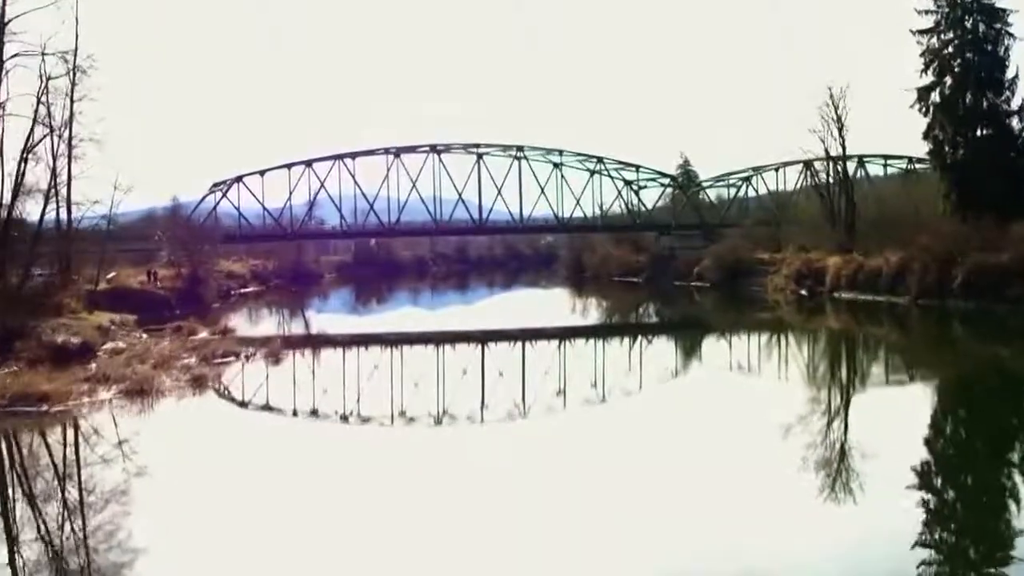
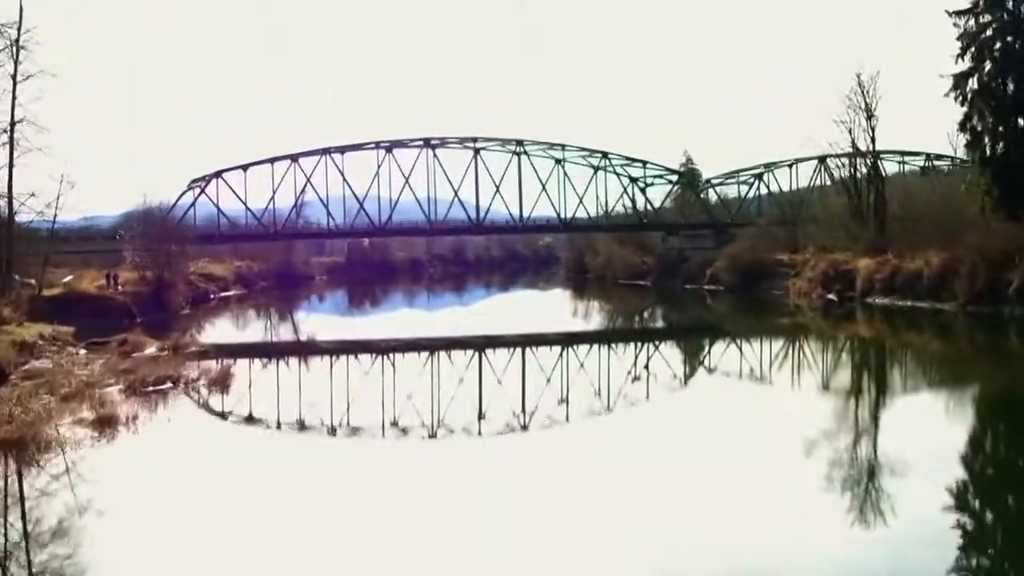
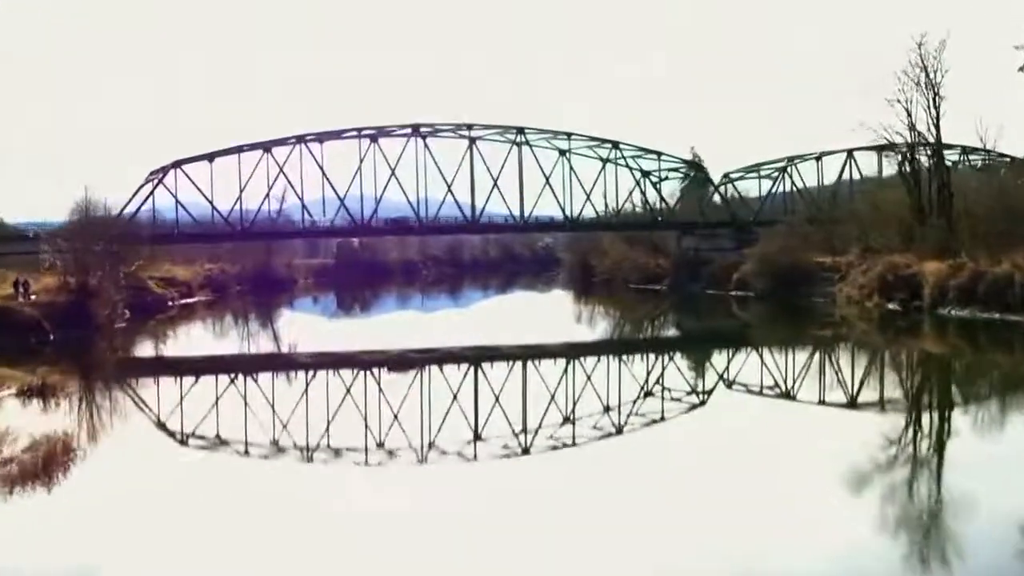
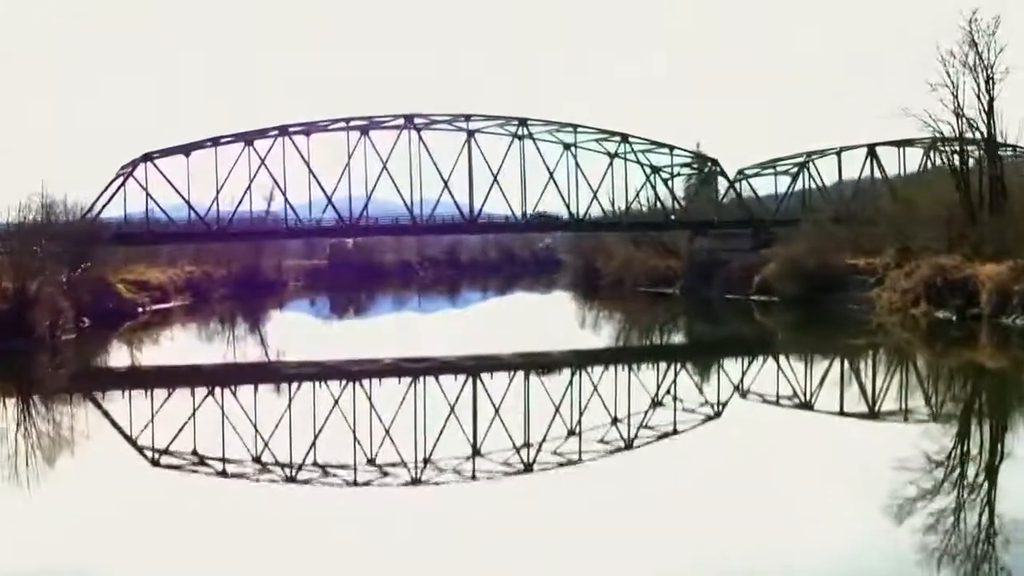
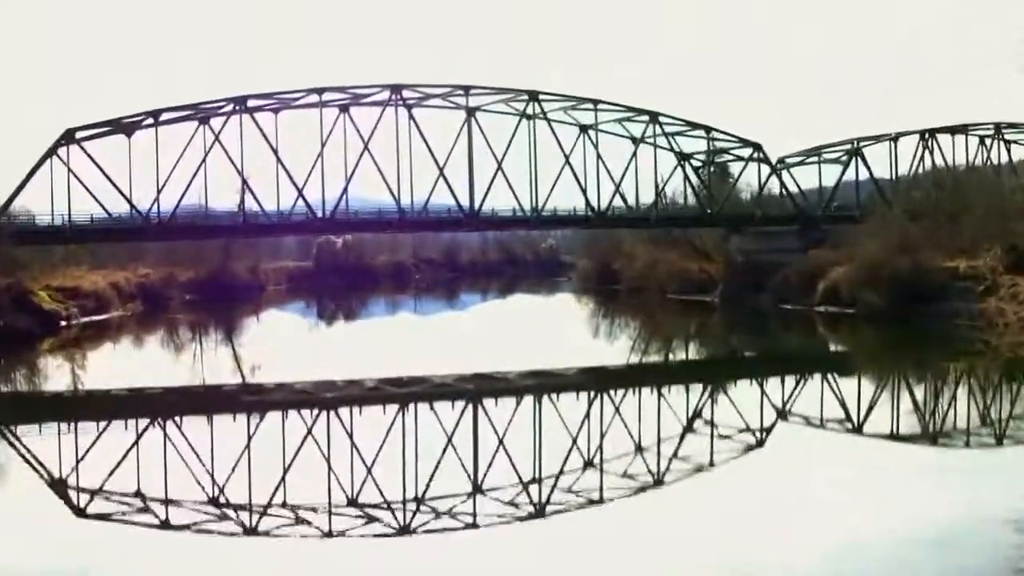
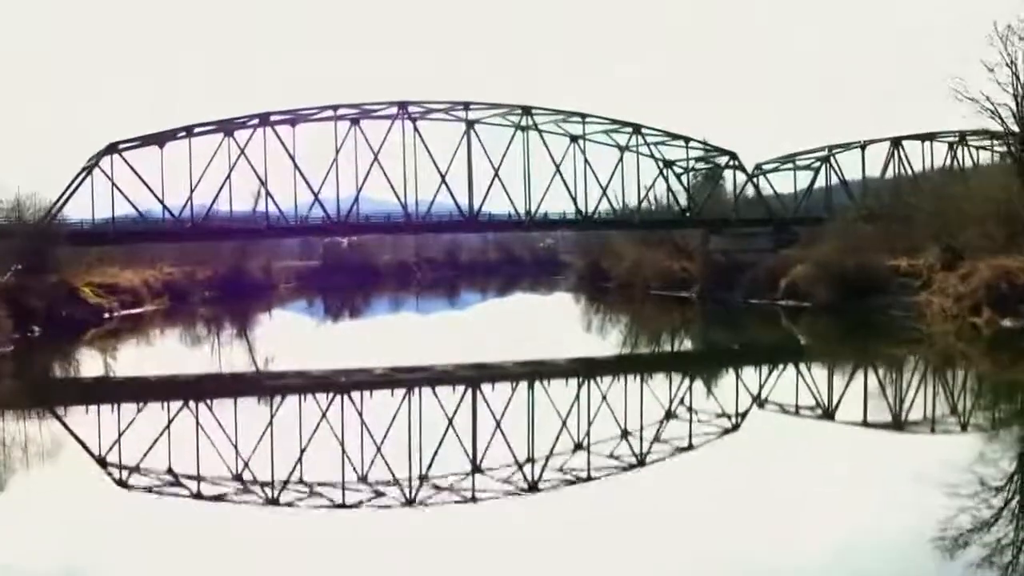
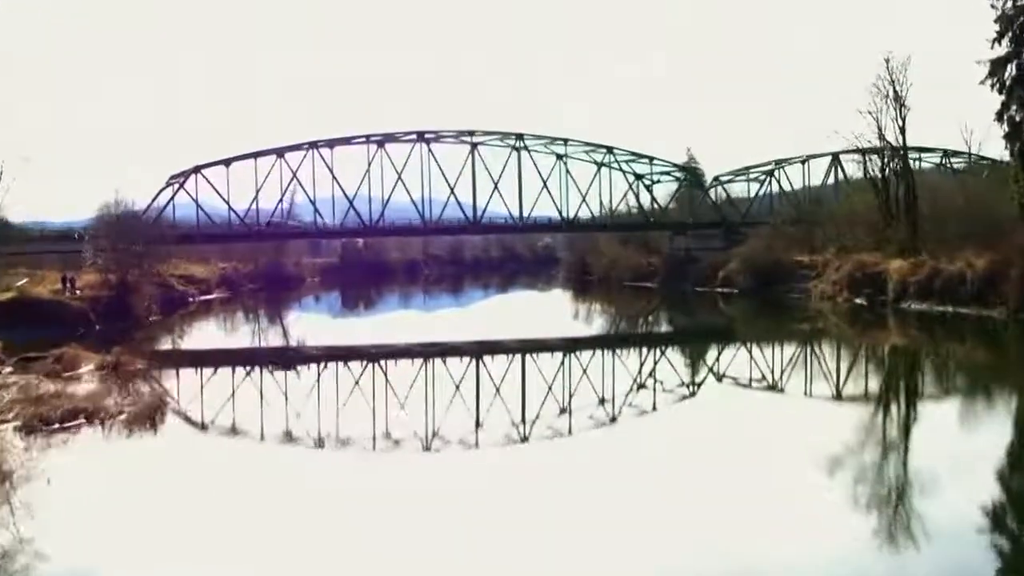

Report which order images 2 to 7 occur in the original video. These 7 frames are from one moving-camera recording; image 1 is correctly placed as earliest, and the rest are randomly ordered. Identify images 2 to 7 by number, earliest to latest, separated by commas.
2, 7, 3, 4, 6, 5
